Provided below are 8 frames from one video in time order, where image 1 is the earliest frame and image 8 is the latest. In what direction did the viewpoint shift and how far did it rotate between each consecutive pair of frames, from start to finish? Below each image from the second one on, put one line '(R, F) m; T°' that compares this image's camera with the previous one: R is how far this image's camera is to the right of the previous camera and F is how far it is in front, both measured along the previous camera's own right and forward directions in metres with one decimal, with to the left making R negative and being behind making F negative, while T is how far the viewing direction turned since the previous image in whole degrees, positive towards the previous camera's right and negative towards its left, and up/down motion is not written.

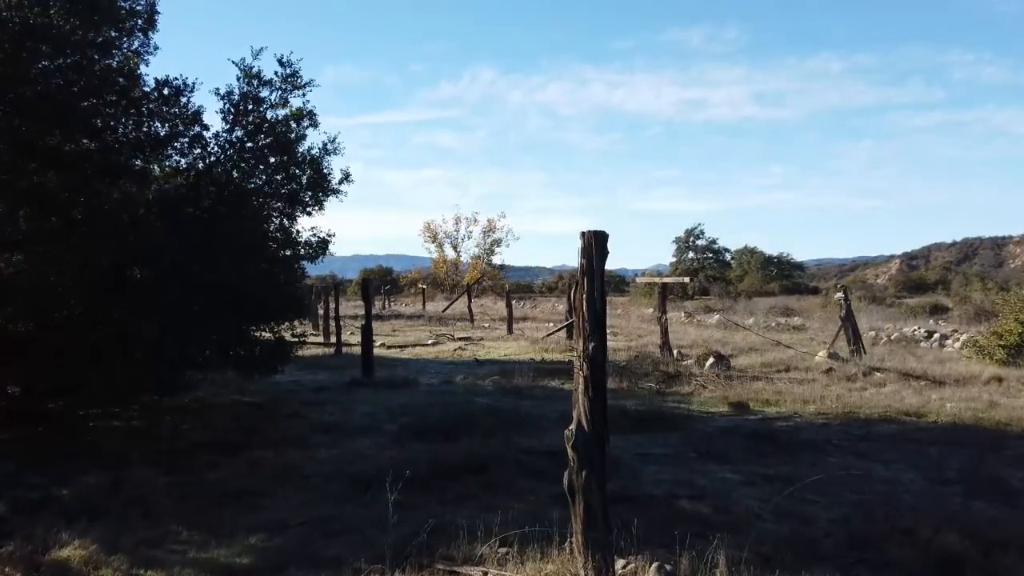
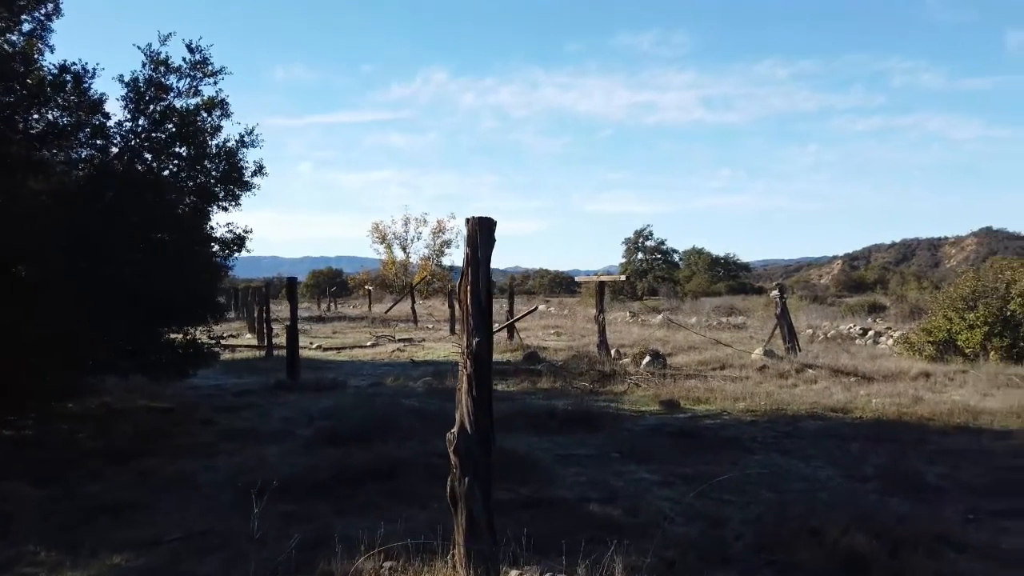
(+0.4, +0.3) m; +3°
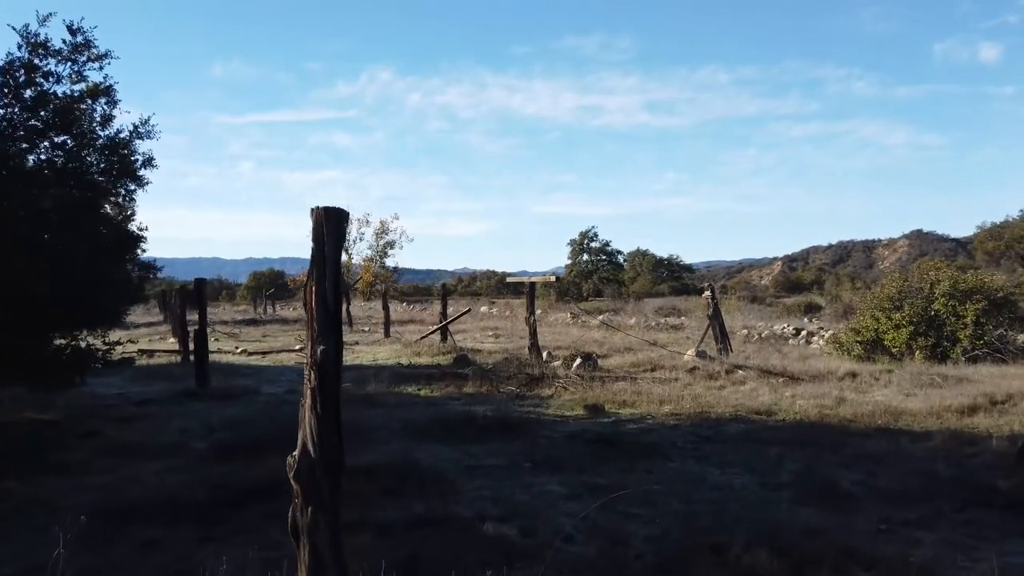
(+0.4, +0.5) m; +4°
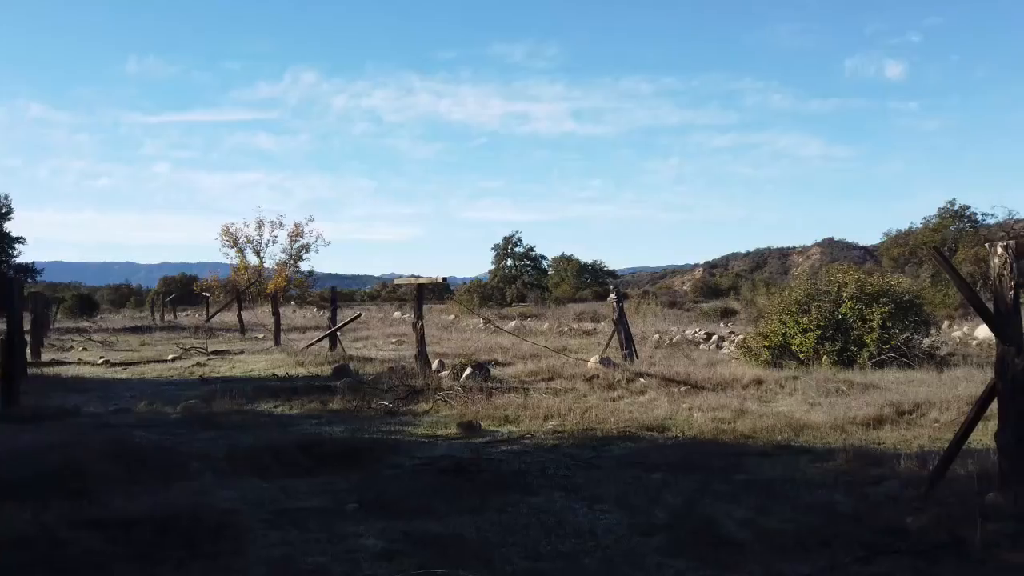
(+0.9, +1.5) m; +5°
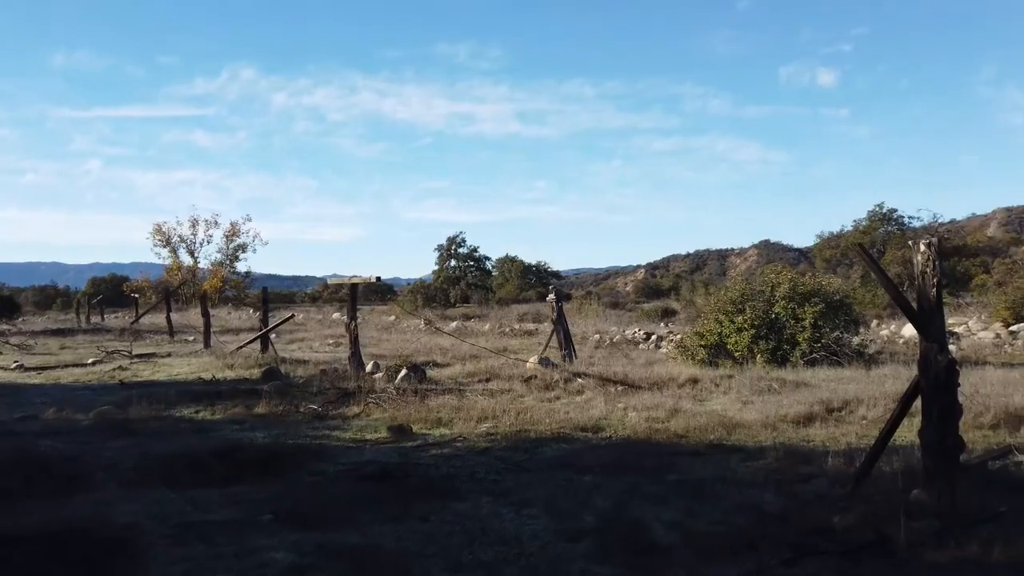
(+0.2, +0.2) m; +4°
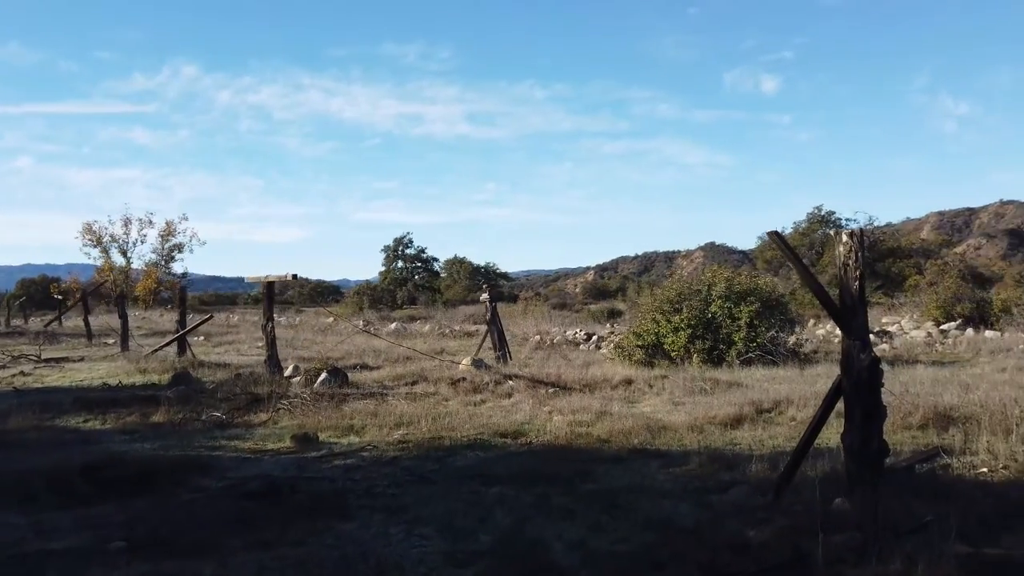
(+0.4, +0.6) m; +4°
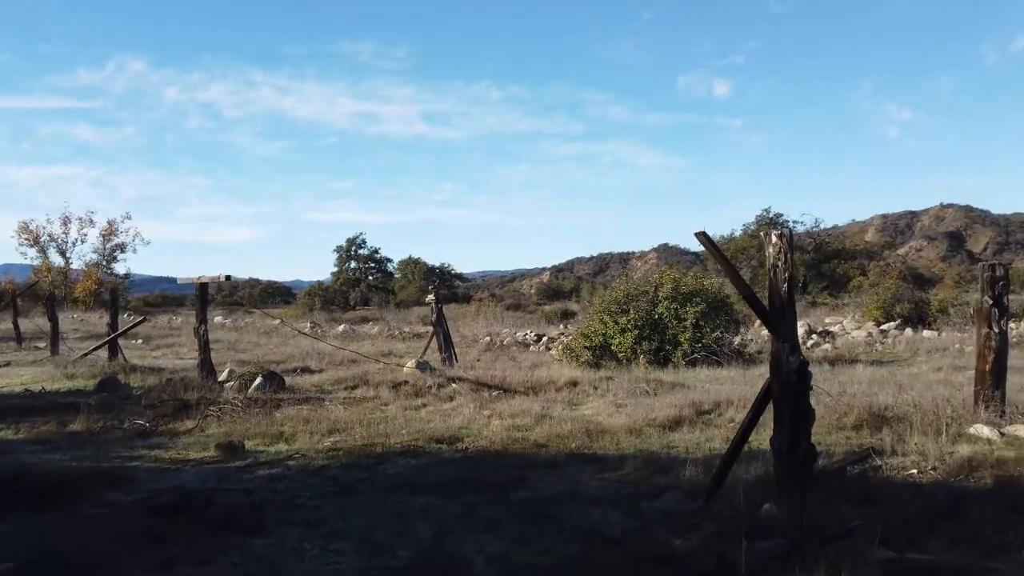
(+0.2, +0.2) m; +3°
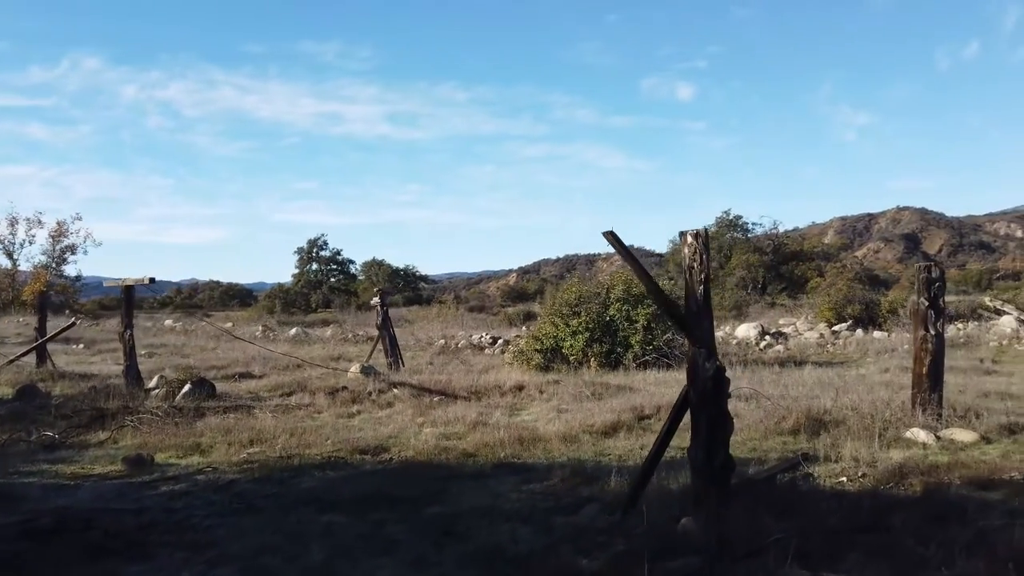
(+0.5, +0.4) m; +3°
